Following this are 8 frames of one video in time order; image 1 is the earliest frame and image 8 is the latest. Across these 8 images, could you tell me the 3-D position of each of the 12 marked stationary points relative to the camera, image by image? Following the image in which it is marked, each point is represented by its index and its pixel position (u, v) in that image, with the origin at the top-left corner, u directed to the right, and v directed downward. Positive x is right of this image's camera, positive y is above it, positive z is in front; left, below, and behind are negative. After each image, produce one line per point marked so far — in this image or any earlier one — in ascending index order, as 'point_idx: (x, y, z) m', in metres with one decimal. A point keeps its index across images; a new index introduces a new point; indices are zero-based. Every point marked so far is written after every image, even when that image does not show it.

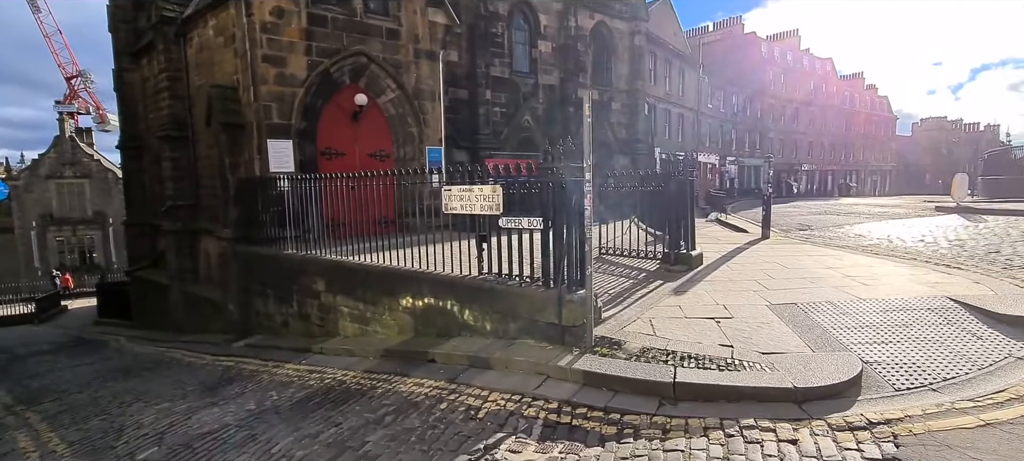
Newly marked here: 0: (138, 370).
0: (-6.4, -2.4, +8.3) m
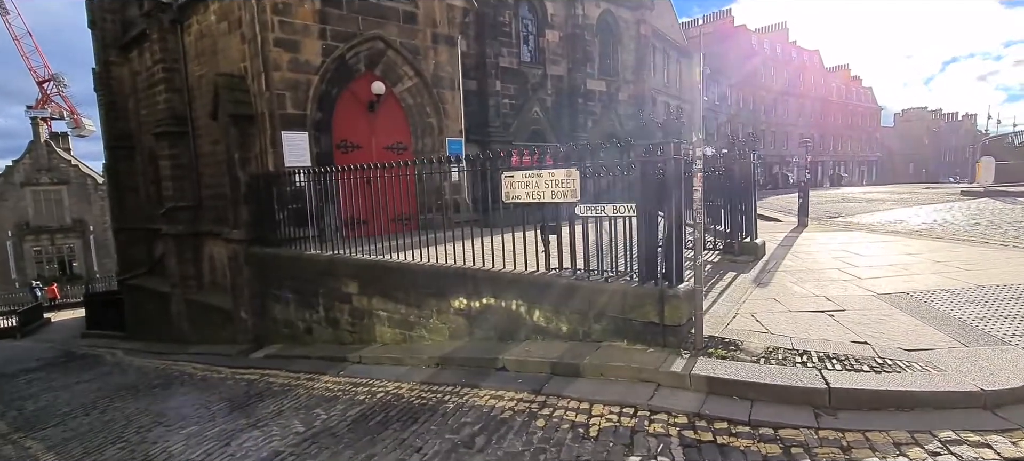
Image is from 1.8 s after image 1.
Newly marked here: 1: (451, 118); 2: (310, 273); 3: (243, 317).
0: (-5.7, -2.4, +7.5) m
1: (-1.3, +2.5, +10.9) m
2: (-3.2, -0.7, +7.7) m
3: (-5.0, -1.6, +9.1) m
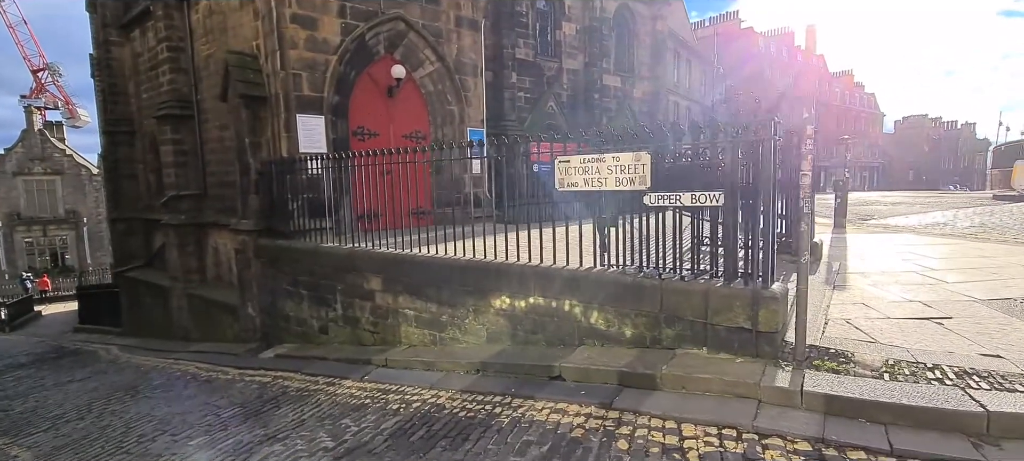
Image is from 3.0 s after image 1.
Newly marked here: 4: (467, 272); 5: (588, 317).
0: (-5.2, -2.3, +6.9) m
1: (-0.8, +2.6, +10.4) m
2: (-2.7, -0.5, +7.1) m
3: (-4.6, -1.5, +8.5) m
4: (-0.5, -0.5, +5.5) m
5: (+0.7, -0.8, +4.6) m
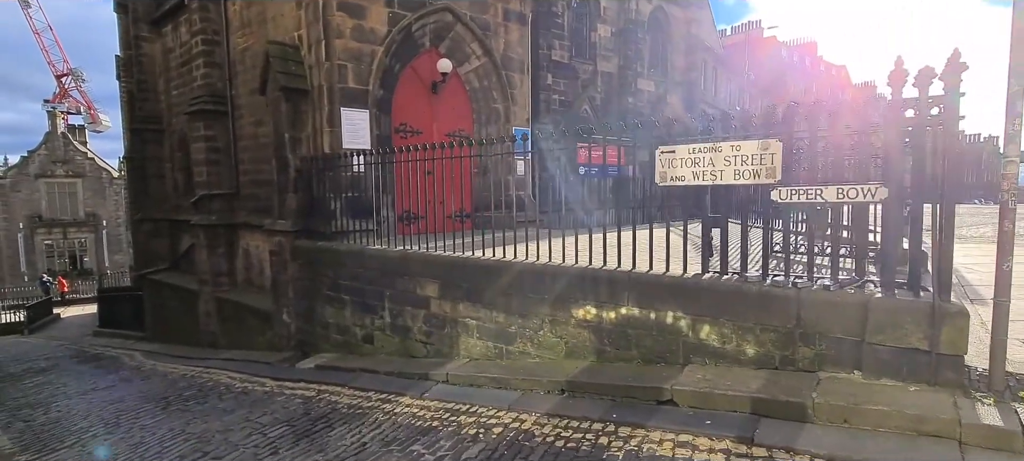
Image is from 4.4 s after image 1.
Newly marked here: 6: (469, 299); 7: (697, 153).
0: (-4.4, -2.2, +6.3) m
1: (+0.1, +2.5, +9.8) m
2: (-1.9, -0.6, +6.5) m
3: (-3.7, -1.5, +7.9) m
4: (+0.3, -0.5, +4.9) m
5: (+1.5, -0.8, +4.0) m
6: (-0.5, -0.8, +5.5) m
7: (+1.5, +0.6, +4.1) m
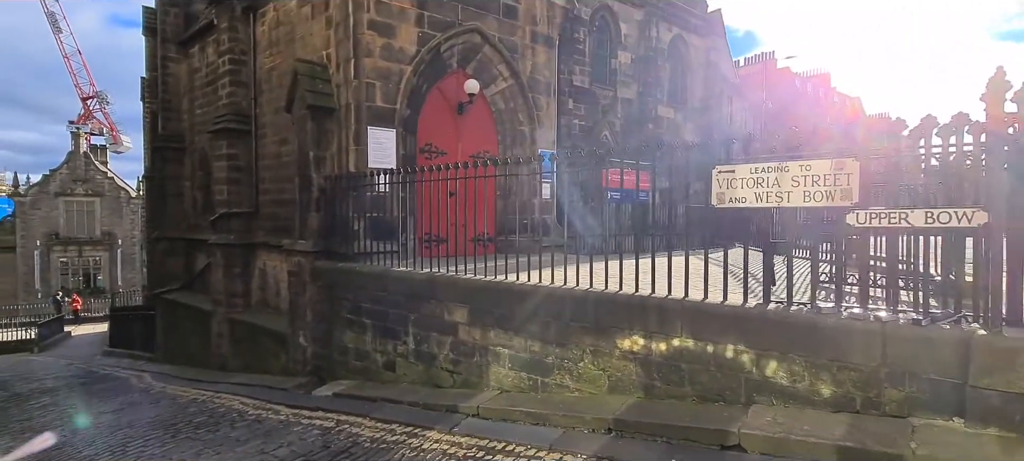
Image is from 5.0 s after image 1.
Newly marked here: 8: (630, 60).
0: (-4.0, -2.5, +6.0) m
1: (+0.7, +2.0, +9.6) m
2: (-1.5, -0.8, +6.2) m
3: (-3.3, -1.8, +7.6) m
4: (+0.7, -0.7, +4.6) m
5: (+1.9, -1.0, +3.6) m
6: (-0.1, -1.0, +5.2) m
7: (+1.9, +0.4, +3.8) m
8: (+4.2, +6.0, +17.1) m
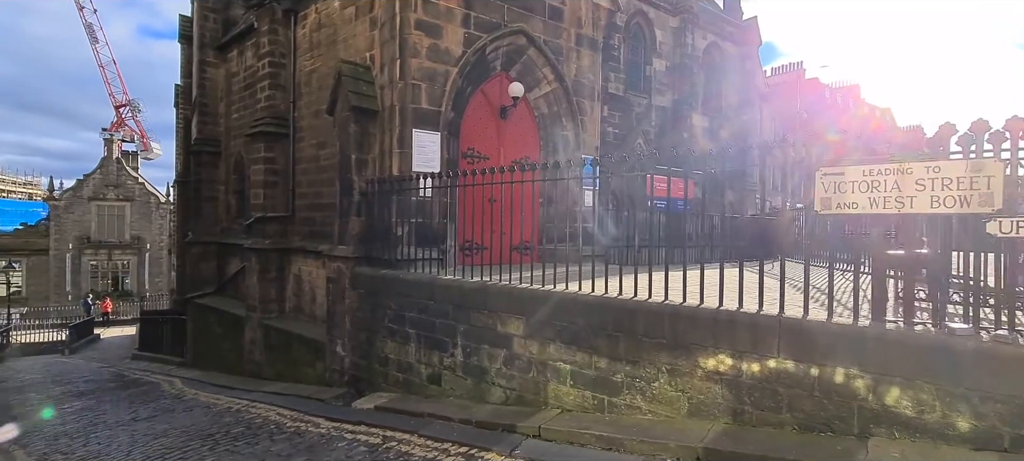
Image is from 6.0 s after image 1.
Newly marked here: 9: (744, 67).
0: (-3.4, -2.5, +5.7) m
1: (+1.5, +1.9, +9.3) m
2: (-0.8, -0.9, +5.9) m
3: (-2.6, -1.9, +7.4) m
4: (+1.3, -0.8, +4.2) m
5: (+2.4, -1.1, +3.2) m
6: (+0.5, -1.1, +4.9) m
7: (+2.5, +0.4, +3.4) m
8: (+5.3, +5.6, +16.7) m
9: (+9.3, +6.5, +19.5) m
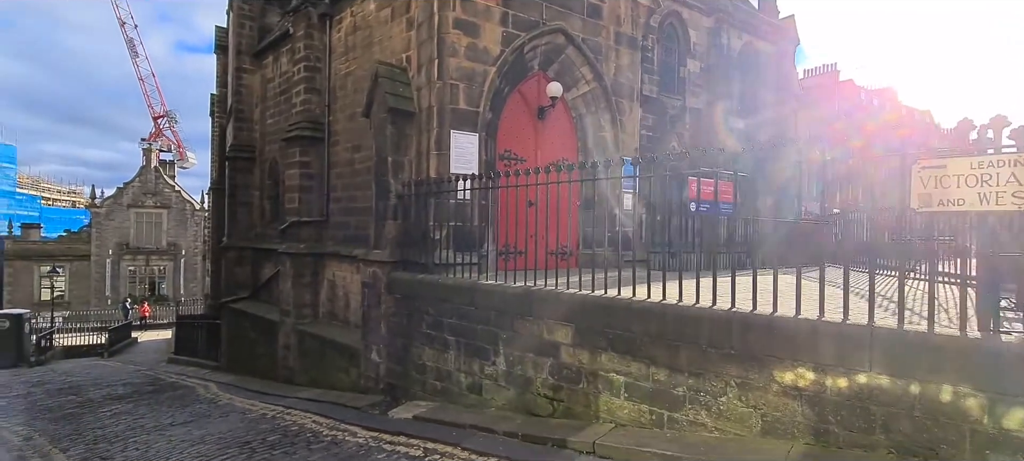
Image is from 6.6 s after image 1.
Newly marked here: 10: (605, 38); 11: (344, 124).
0: (-2.9, -2.5, +5.6) m
1: (+2.1, +1.8, +9.0) m
2: (-0.3, -0.9, +5.7) m
3: (-2.0, -1.9, +7.2) m
4: (+1.7, -0.8, +3.9) m
5: (+2.8, -1.1, +2.8) m
6: (+1.0, -1.1, +4.5) m
7: (+2.9, +0.4, +3.0) m
8: (+6.3, +5.4, +16.3) m
9: (+10.5, +6.3, +18.9) m
10: (+1.6, +3.4, +8.7) m
11: (-3.1, +2.0, +9.0) m
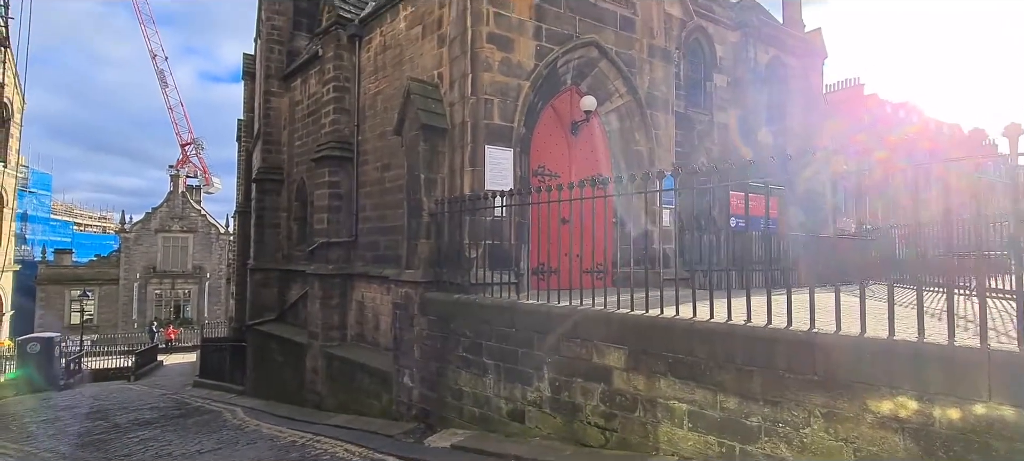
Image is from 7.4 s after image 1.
0: (-2.4, -2.7, +5.3) m
1: (+2.7, +1.5, +8.7) m
2: (+0.2, -1.1, +5.4) m
3: (-1.5, -2.2, +6.9) m
4: (+2.1, -0.9, +3.5) m
5: (+3.2, -1.1, +2.4) m
6: (+1.4, -1.2, +4.2) m
7: (+3.3, +0.3, +2.6) m
8: (+7.1, +4.9, +16.0) m
9: (+11.3, +5.7, +18.5) m
10: (+2.2, +3.1, +8.5) m
11: (-2.6, +1.6, +9.0) m
